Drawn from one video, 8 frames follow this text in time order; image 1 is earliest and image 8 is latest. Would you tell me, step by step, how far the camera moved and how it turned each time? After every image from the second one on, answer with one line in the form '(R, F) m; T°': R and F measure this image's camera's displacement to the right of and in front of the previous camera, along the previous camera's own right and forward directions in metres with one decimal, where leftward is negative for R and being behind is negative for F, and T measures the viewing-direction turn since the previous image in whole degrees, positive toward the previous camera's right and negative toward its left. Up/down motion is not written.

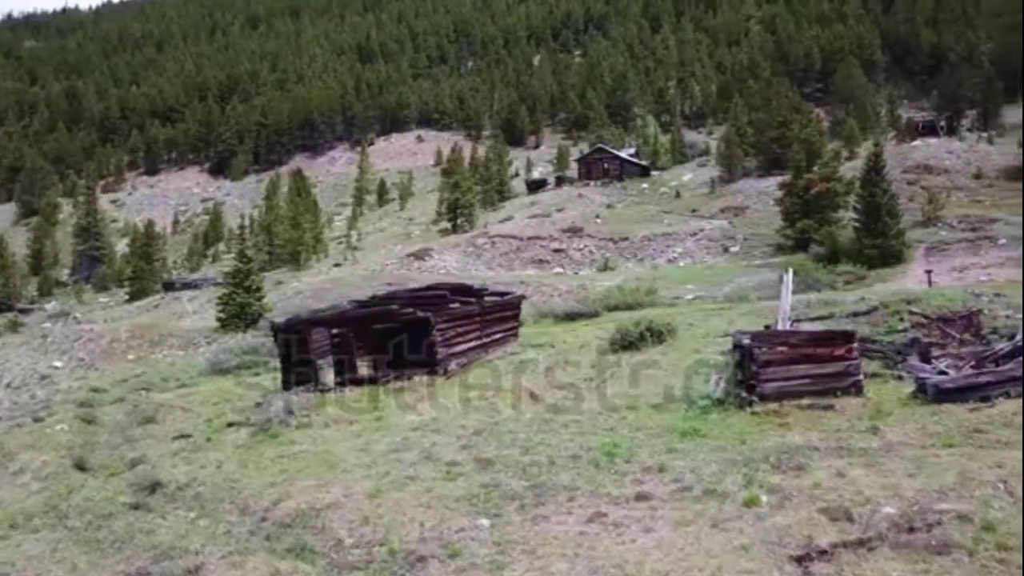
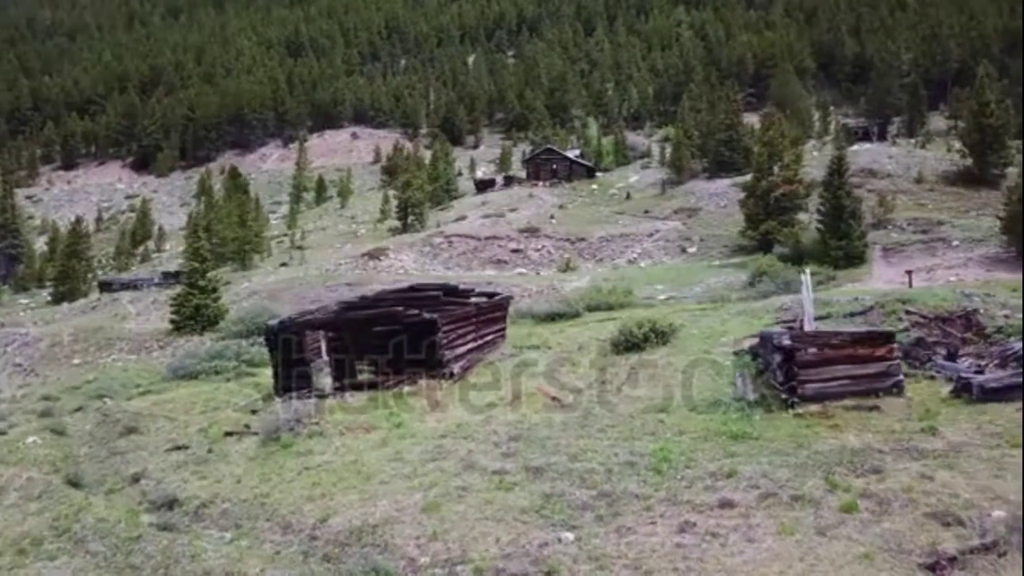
(-2.0, +0.7) m; +5°
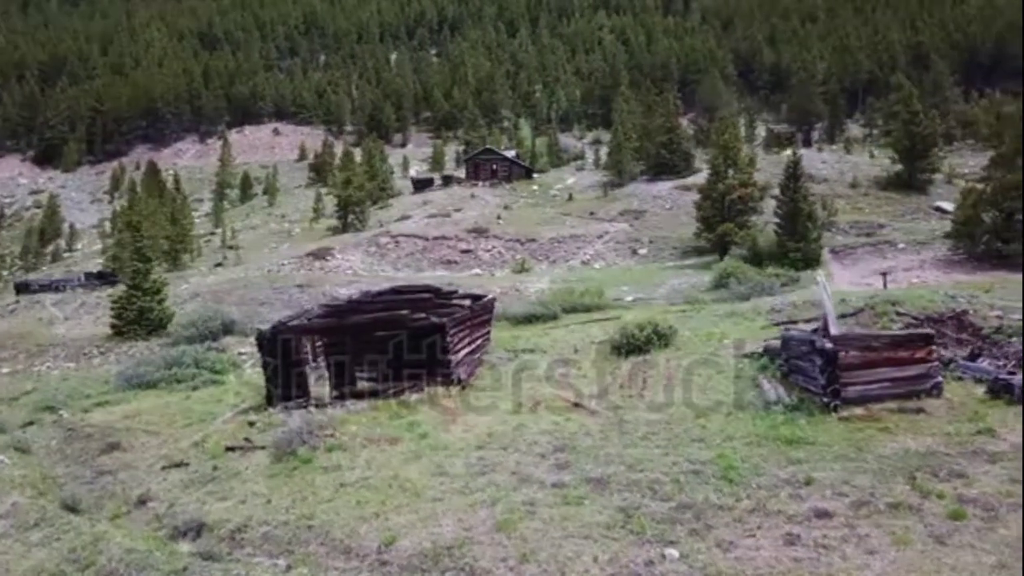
(-2.2, +0.8) m; +6°
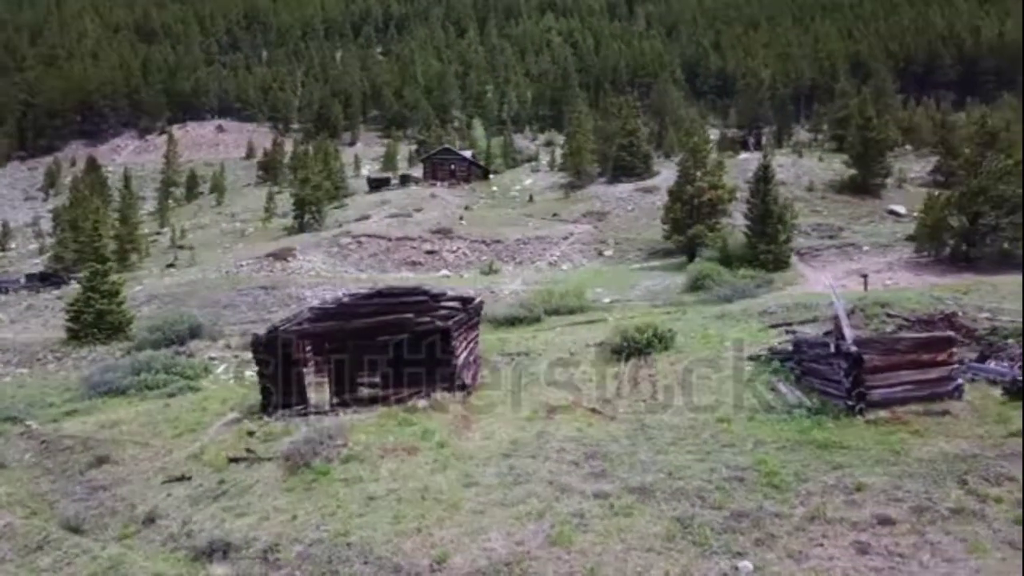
(-1.5, +0.5) m; +4°
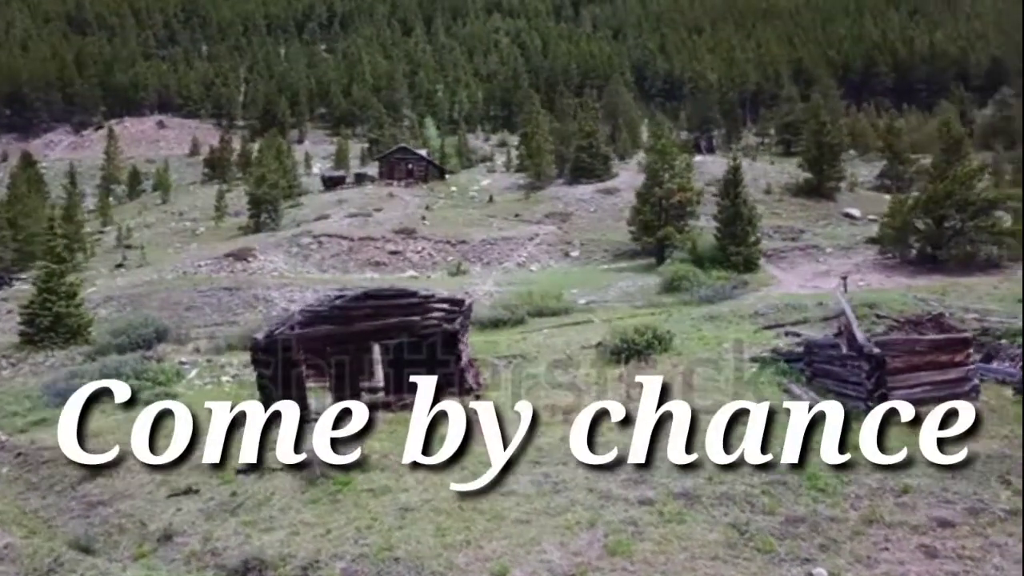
(-1.5, +0.4) m; +4°
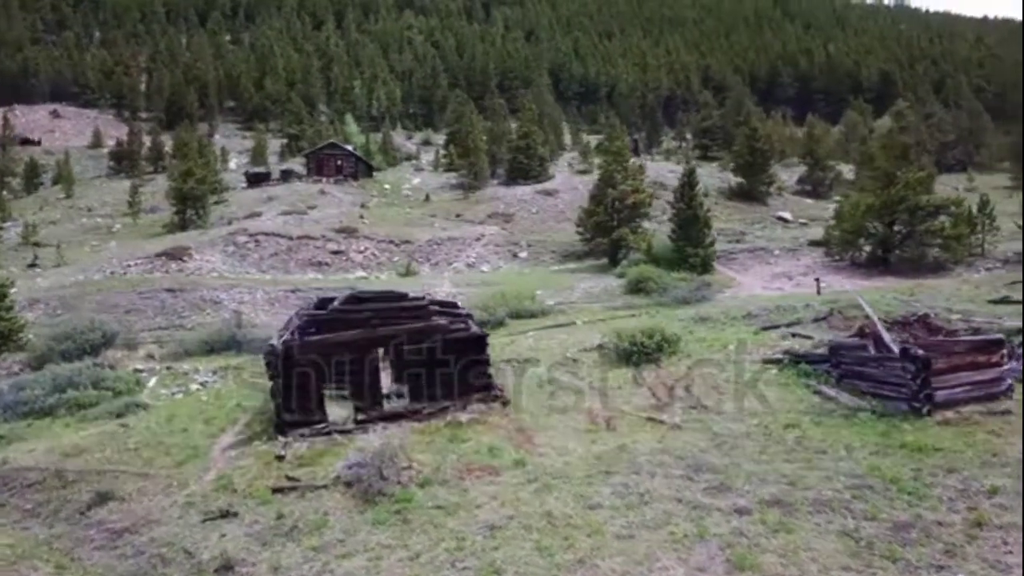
(-2.6, +0.8) m; +7°
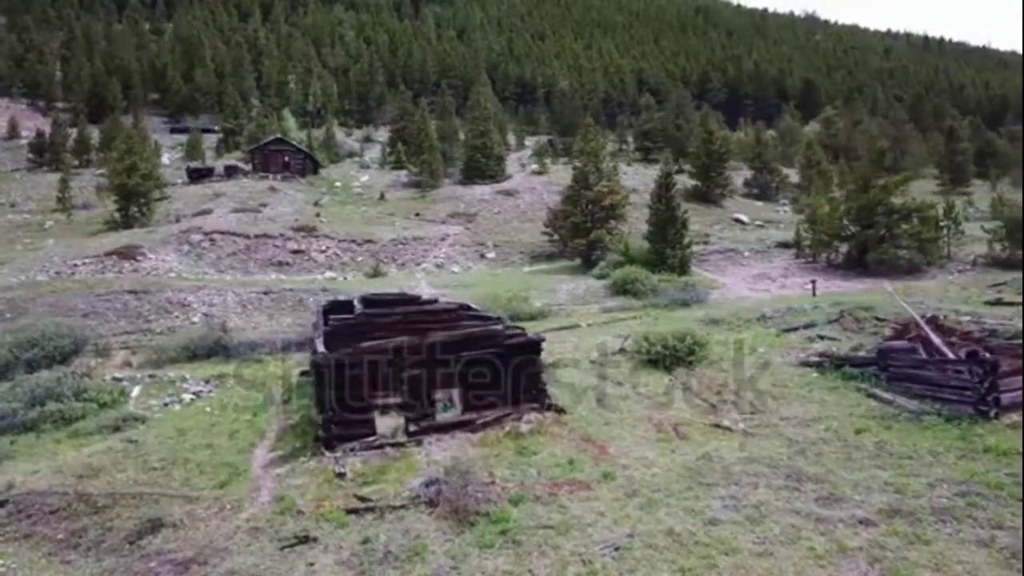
(-2.6, +0.9) m; +6°
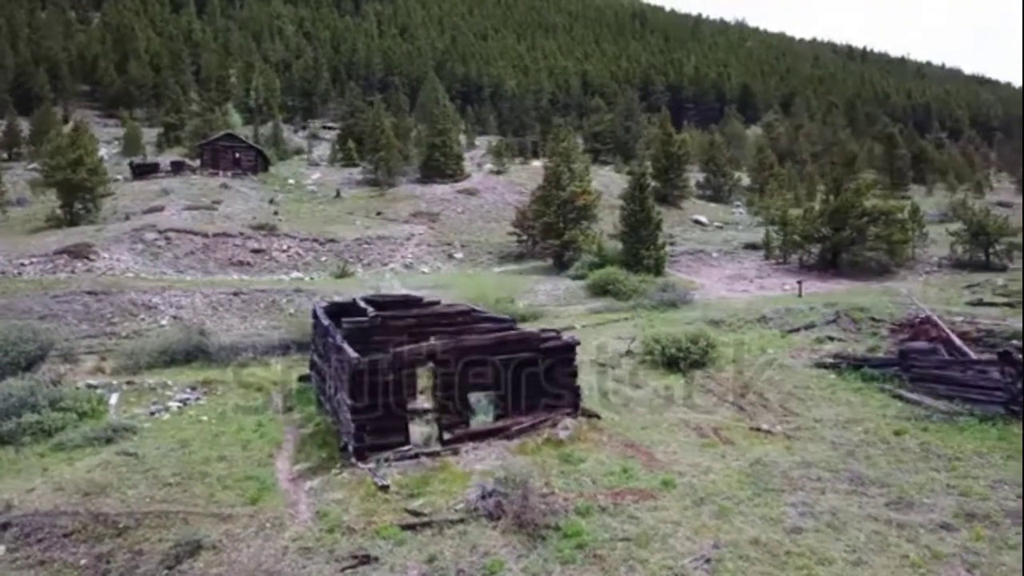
(-1.9, +0.6) m; +5°
